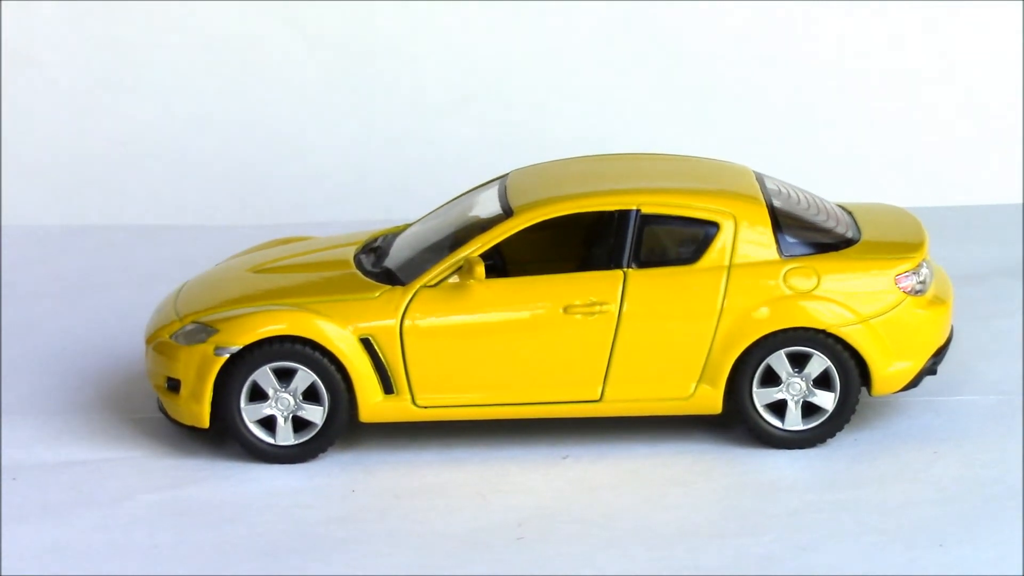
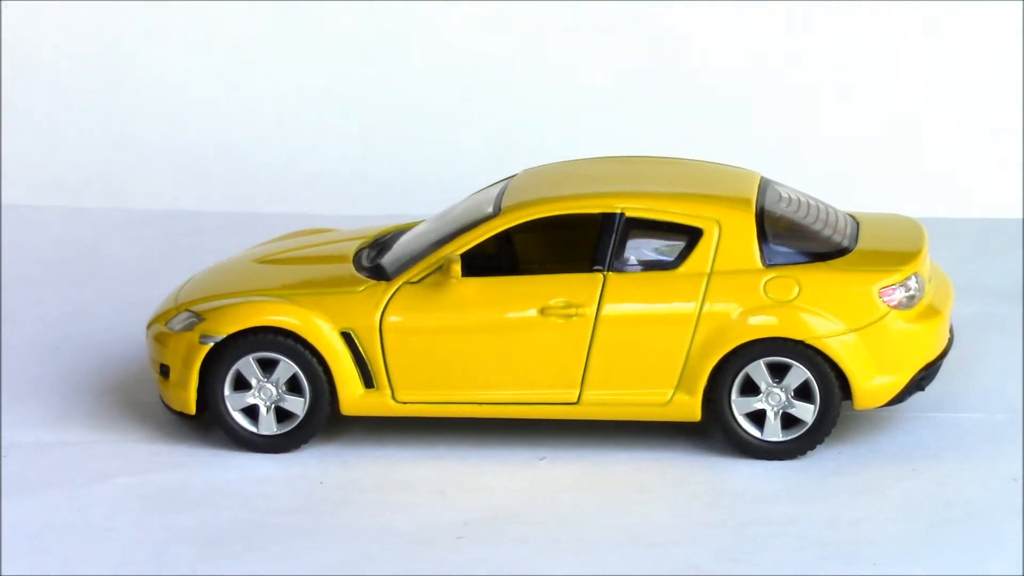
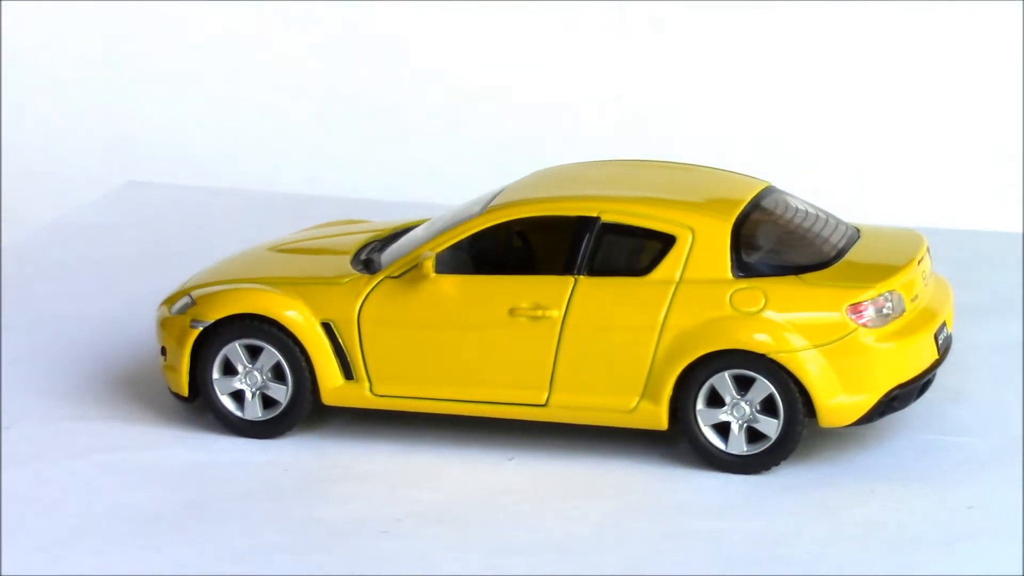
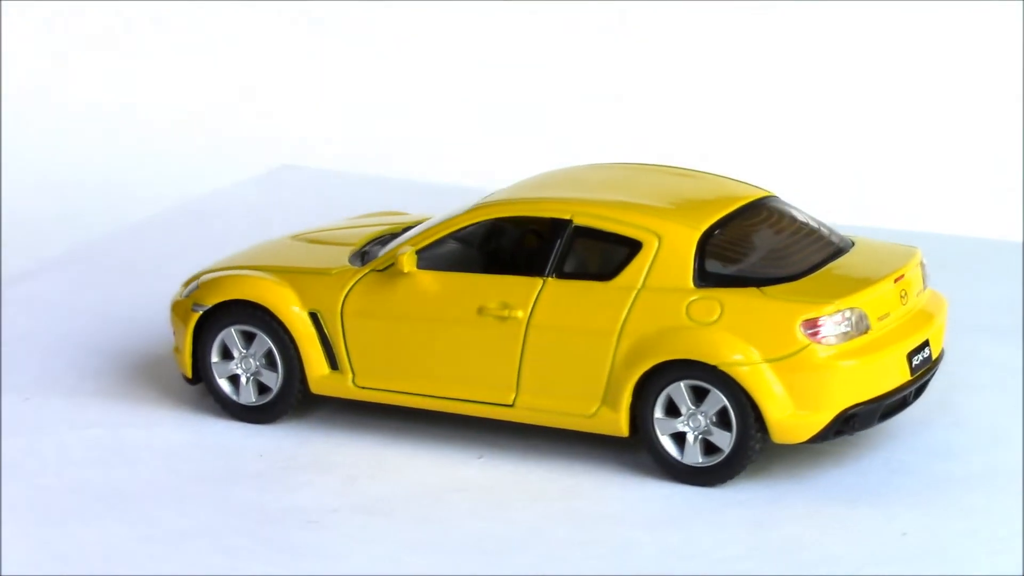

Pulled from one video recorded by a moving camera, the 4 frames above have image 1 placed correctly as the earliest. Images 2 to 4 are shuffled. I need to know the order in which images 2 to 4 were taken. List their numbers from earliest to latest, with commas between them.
2, 3, 4
